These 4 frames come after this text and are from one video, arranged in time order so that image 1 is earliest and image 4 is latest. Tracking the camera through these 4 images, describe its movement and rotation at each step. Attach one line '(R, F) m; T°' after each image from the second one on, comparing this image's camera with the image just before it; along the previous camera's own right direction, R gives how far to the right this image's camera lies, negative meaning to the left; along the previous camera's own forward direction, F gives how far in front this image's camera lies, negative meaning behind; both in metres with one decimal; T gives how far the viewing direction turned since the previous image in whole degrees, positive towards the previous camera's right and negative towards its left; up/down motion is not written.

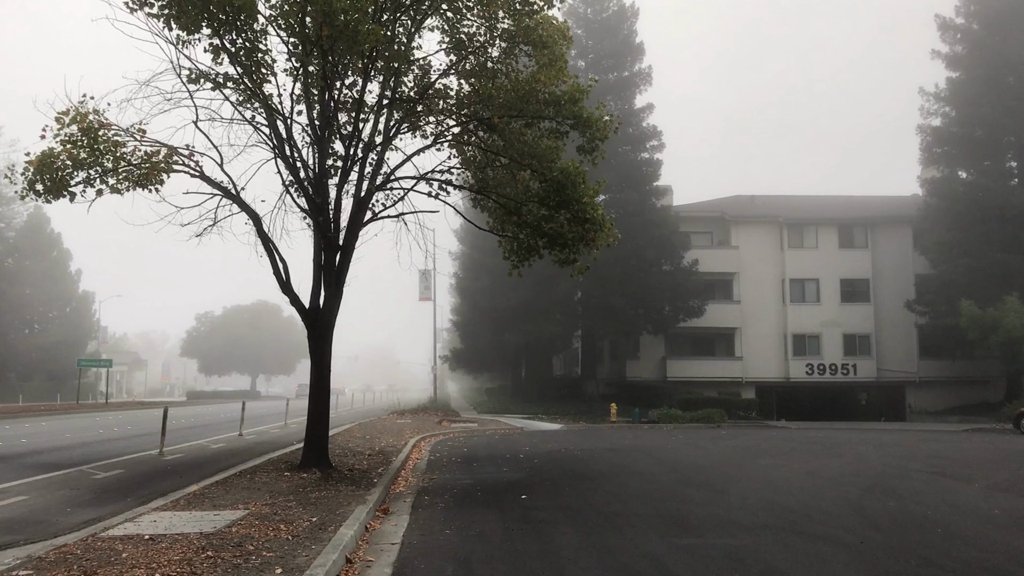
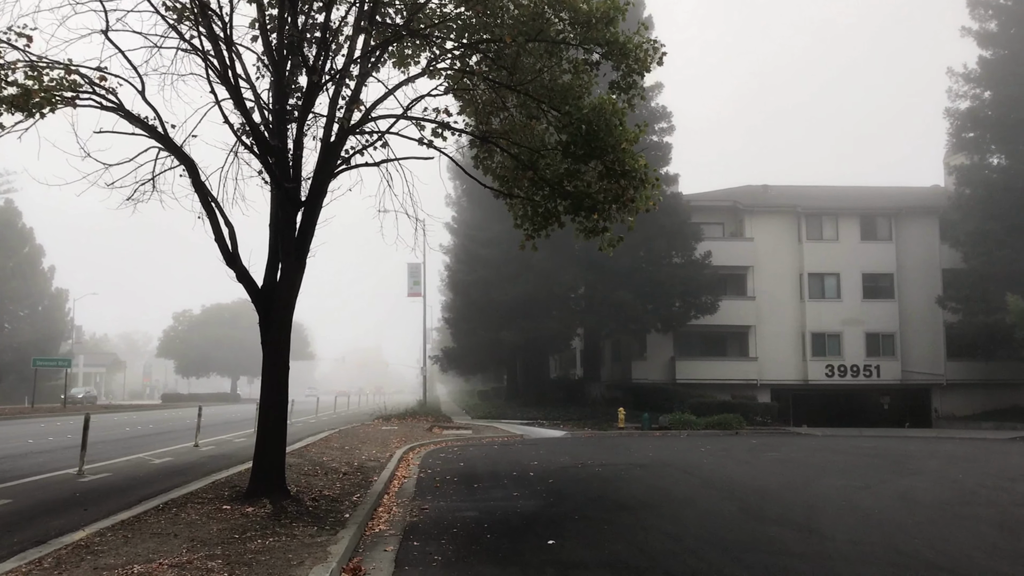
(-0.3, +3.0) m; +1°
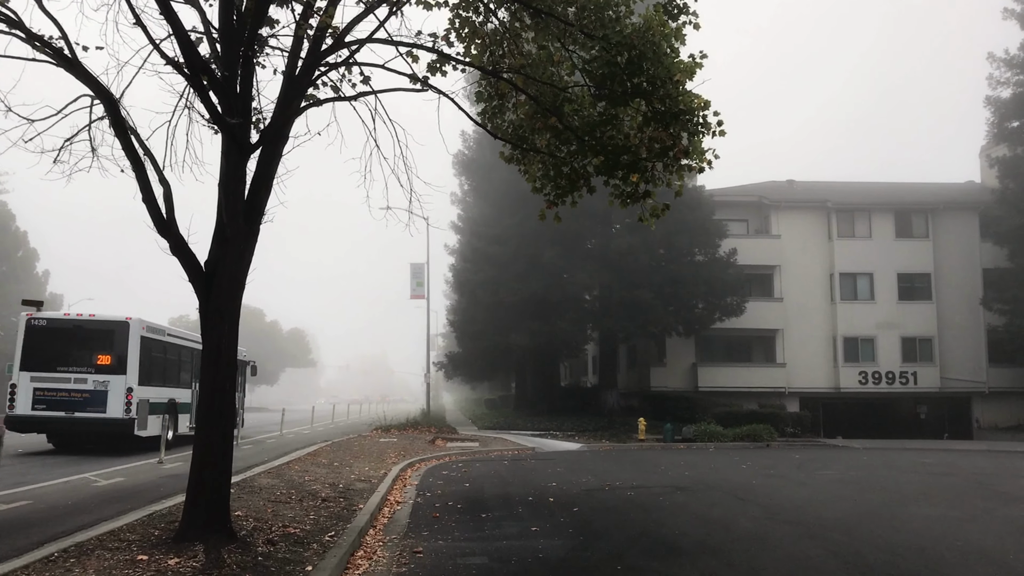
(-0.1, +2.3) m; 0°
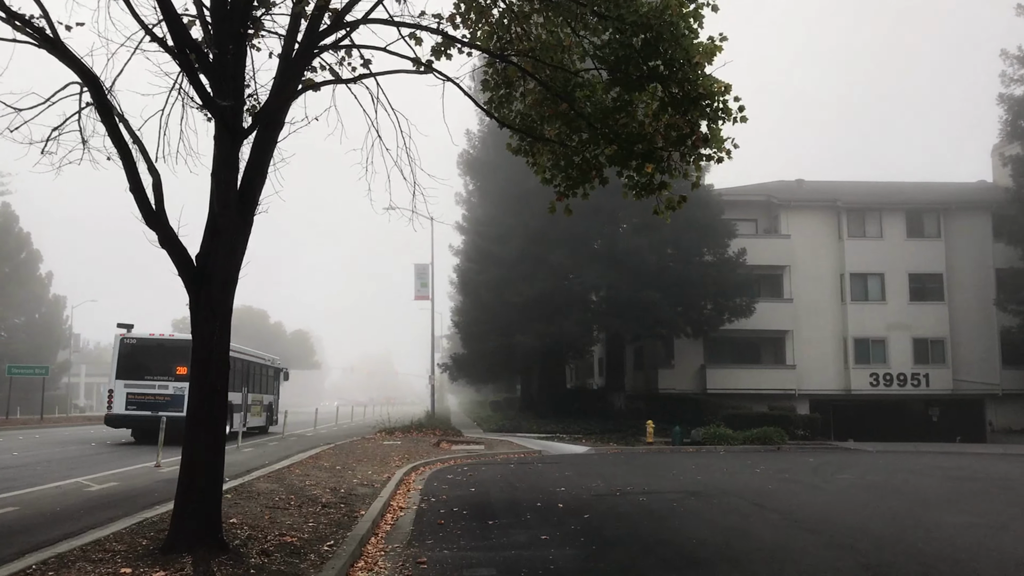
(0.0, +0.4) m; 0°
